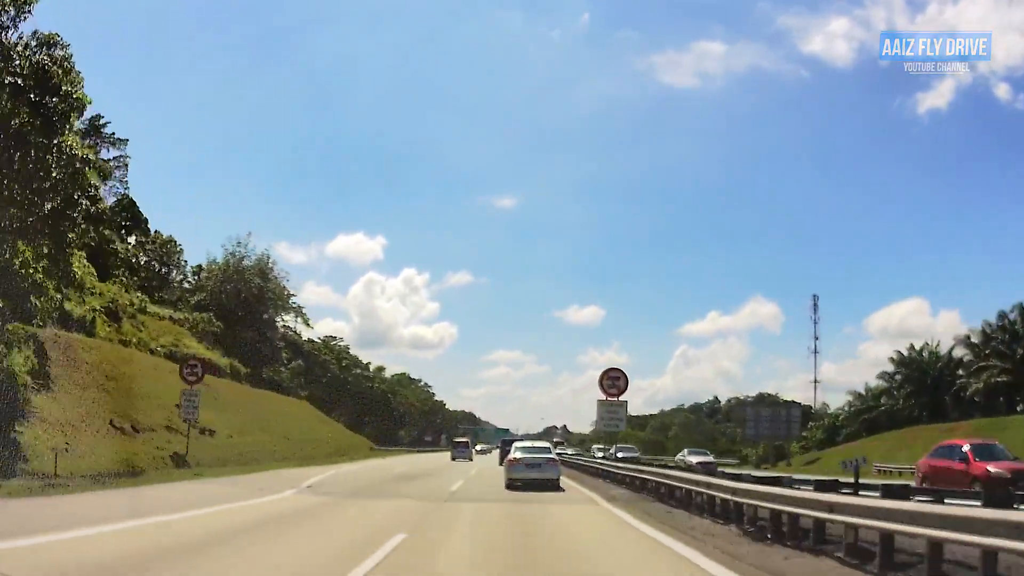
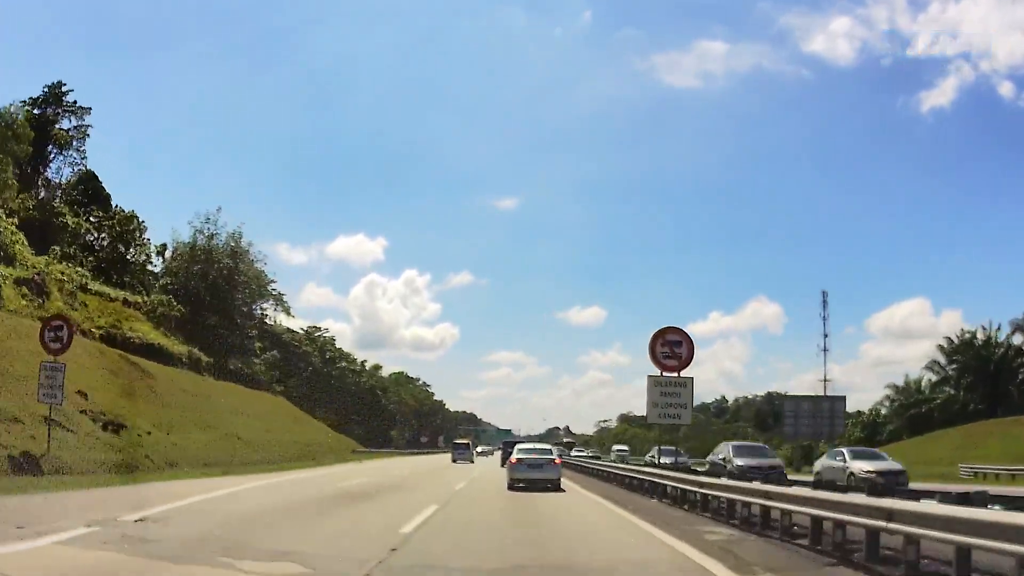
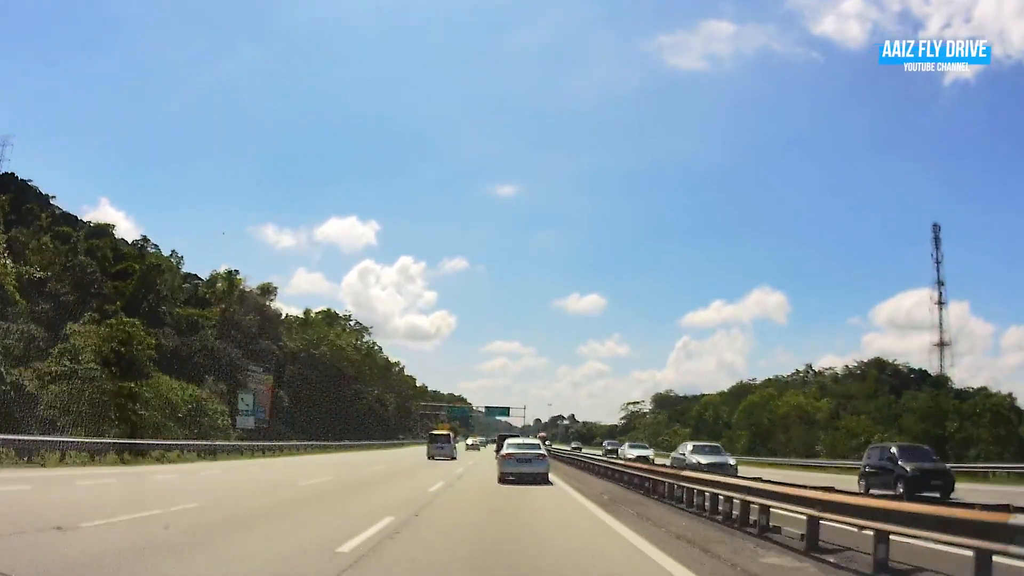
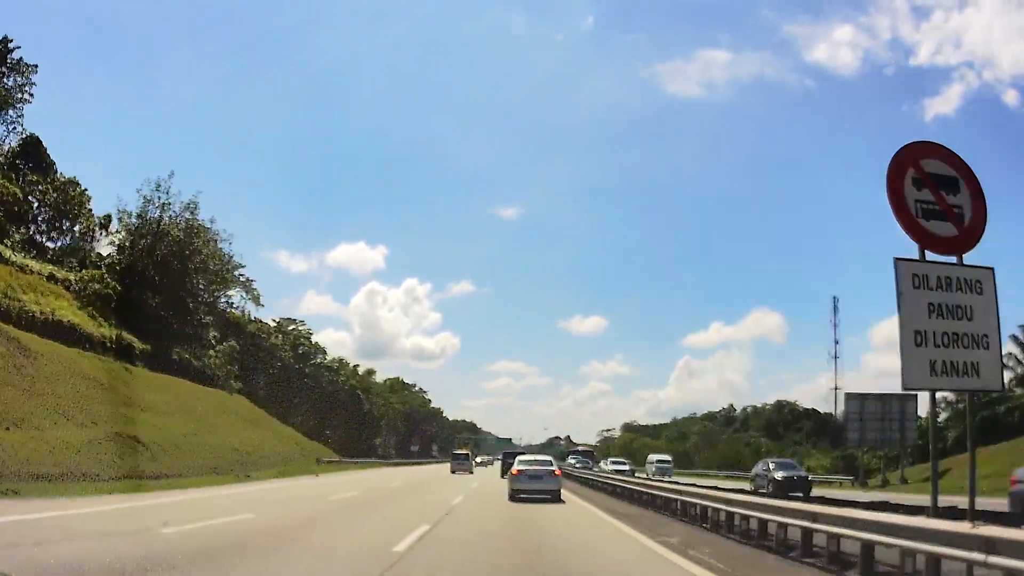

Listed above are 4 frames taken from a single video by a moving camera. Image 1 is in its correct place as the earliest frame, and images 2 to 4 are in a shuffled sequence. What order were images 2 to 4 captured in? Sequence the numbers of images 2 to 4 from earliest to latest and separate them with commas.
2, 4, 3
